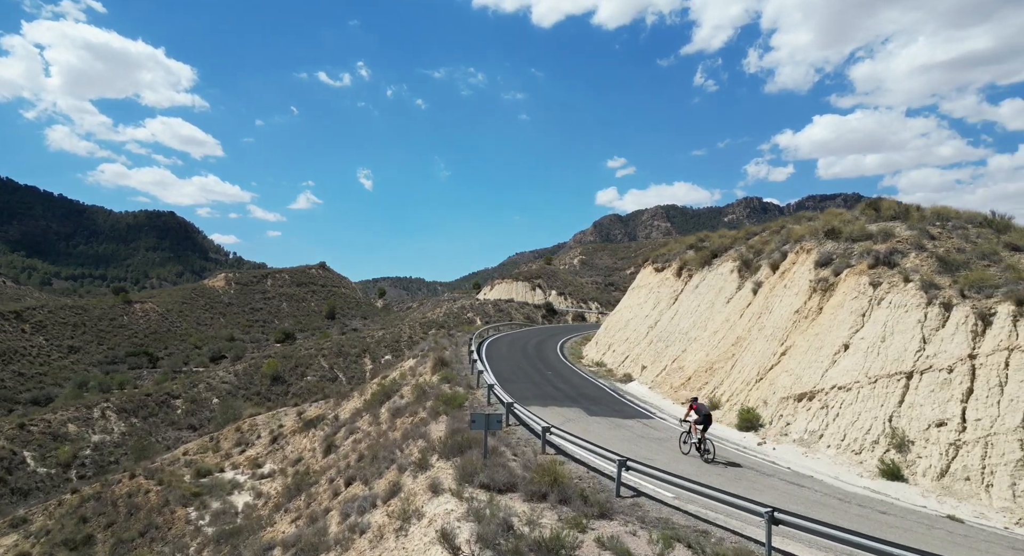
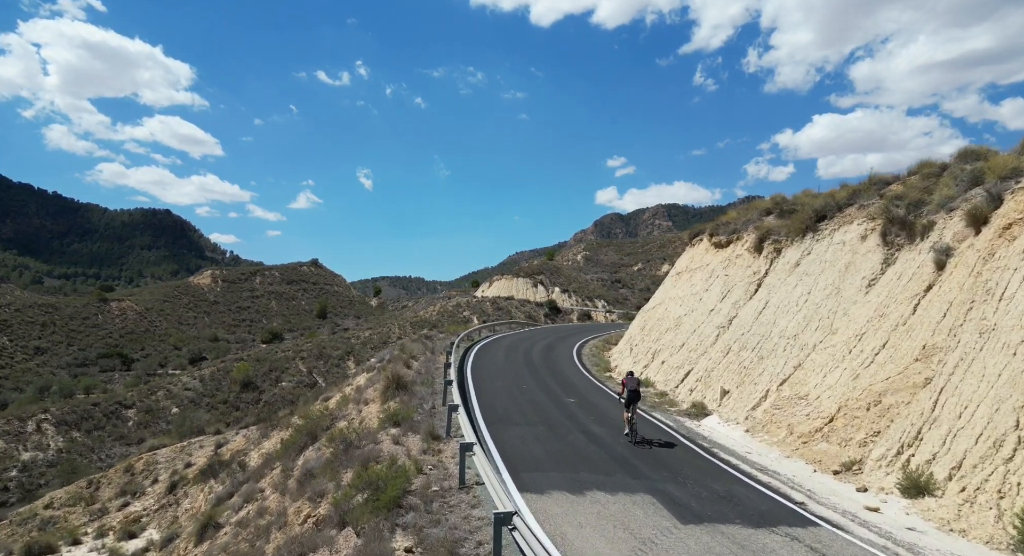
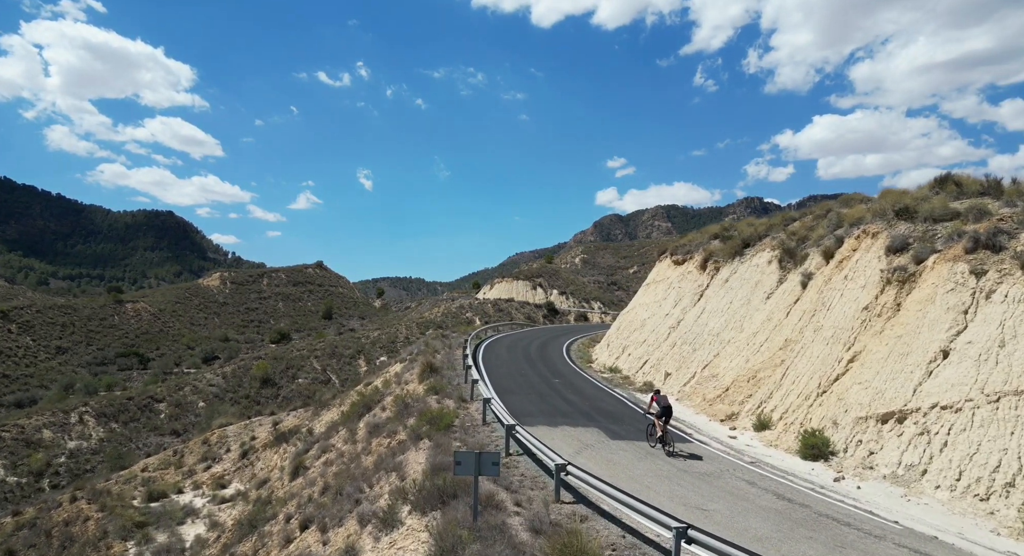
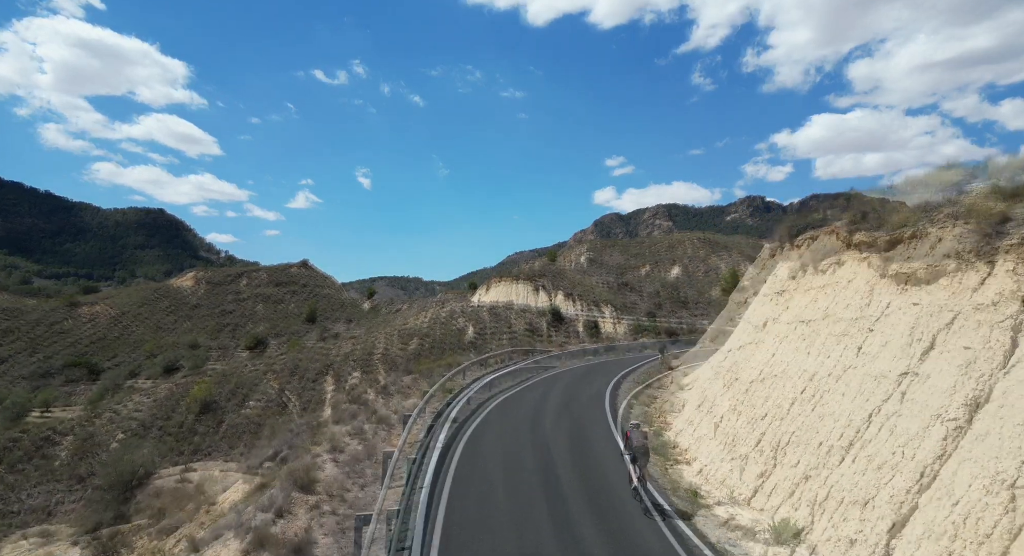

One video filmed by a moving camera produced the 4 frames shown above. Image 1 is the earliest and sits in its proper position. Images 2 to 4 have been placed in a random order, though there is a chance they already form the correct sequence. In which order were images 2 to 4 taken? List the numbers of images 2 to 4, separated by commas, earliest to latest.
3, 2, 4
